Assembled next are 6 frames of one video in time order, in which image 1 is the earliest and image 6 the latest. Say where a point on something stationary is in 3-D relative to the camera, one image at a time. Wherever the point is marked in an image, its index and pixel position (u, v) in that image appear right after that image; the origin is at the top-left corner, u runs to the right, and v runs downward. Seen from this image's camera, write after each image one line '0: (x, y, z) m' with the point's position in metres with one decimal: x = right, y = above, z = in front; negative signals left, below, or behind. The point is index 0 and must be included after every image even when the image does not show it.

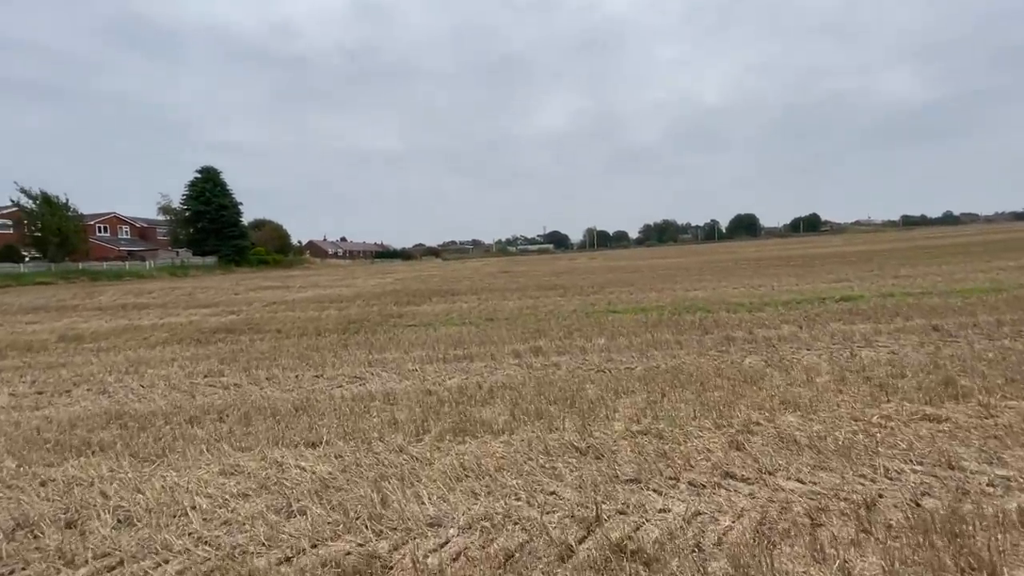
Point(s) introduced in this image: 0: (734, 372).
0: (+2.7, -1.0, +5.9) m
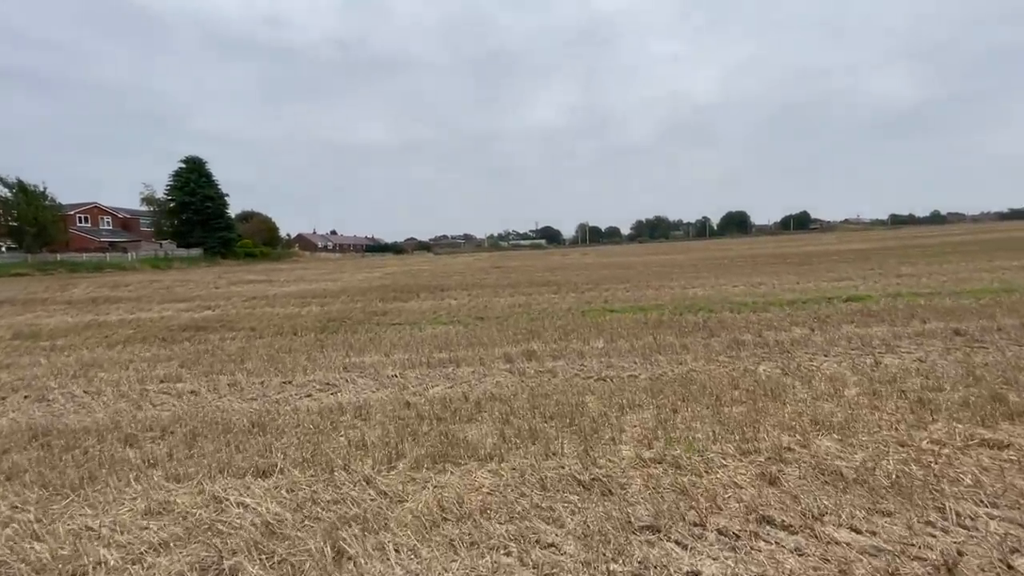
0: (+2.6, -1.0, +5.3) m
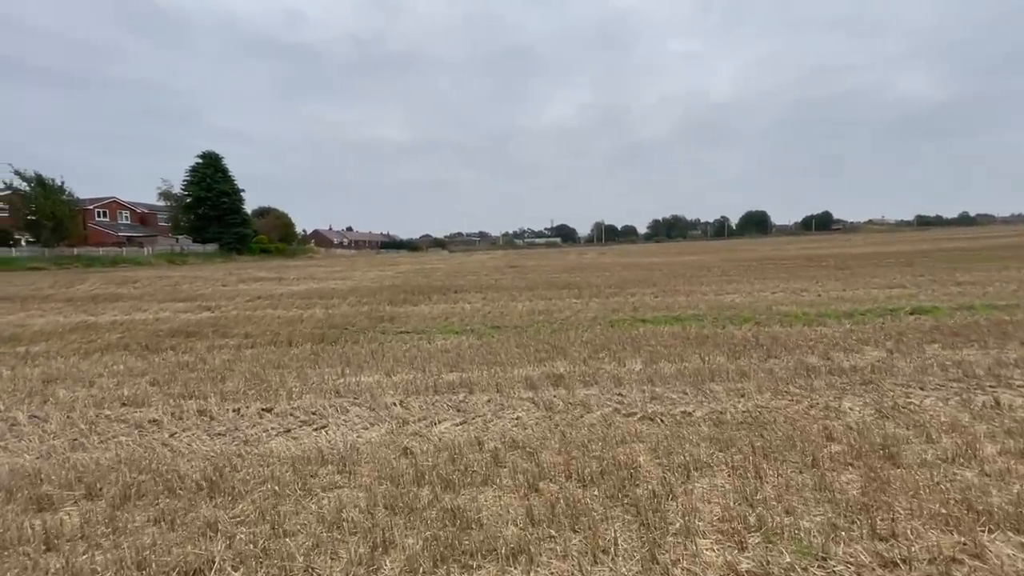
0: (+2.8, -1.2, +4.1) m
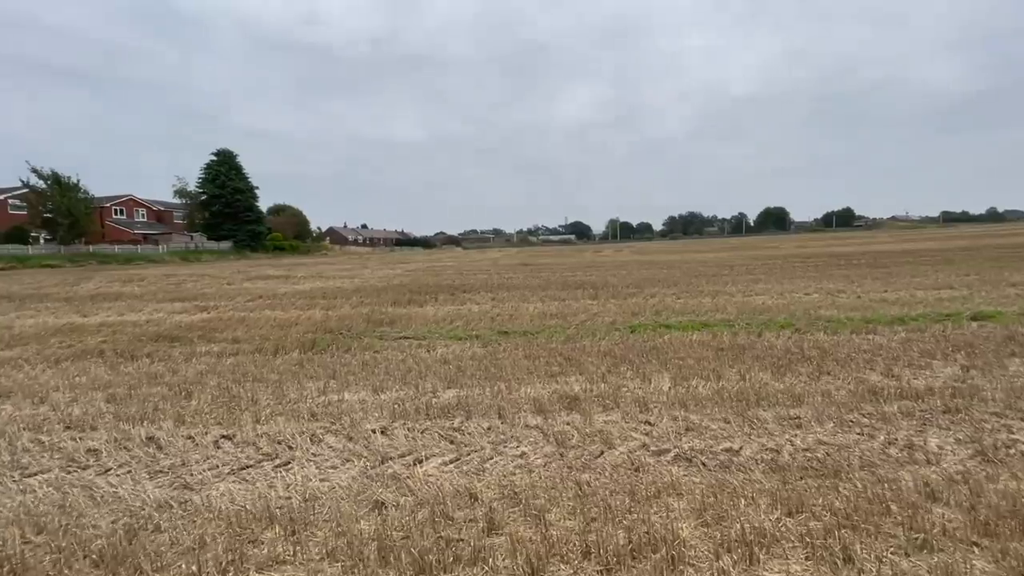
0: (+2.8, -1.3, +3.1) m
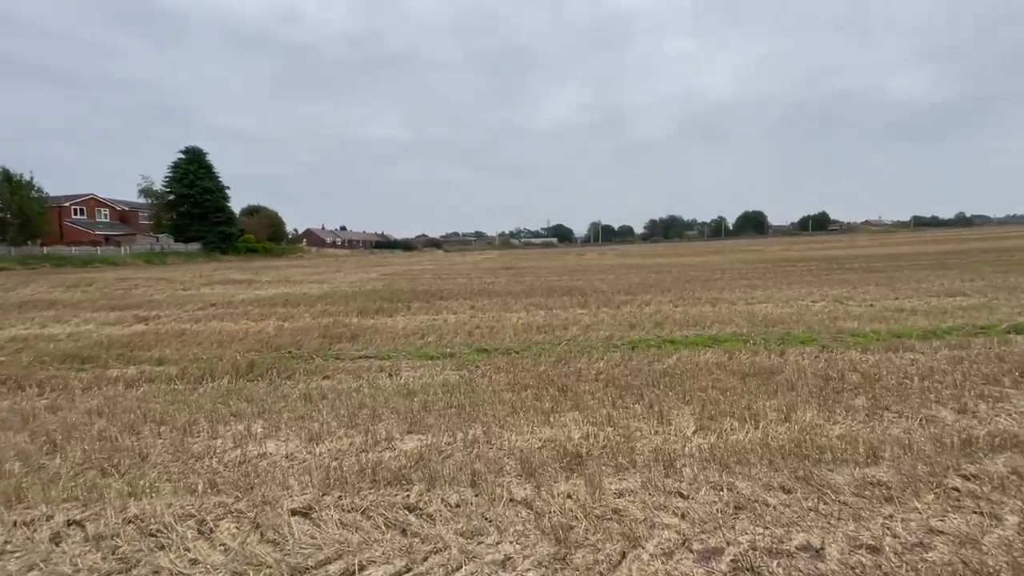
0: (+2.8, -1.4, +1.9) m
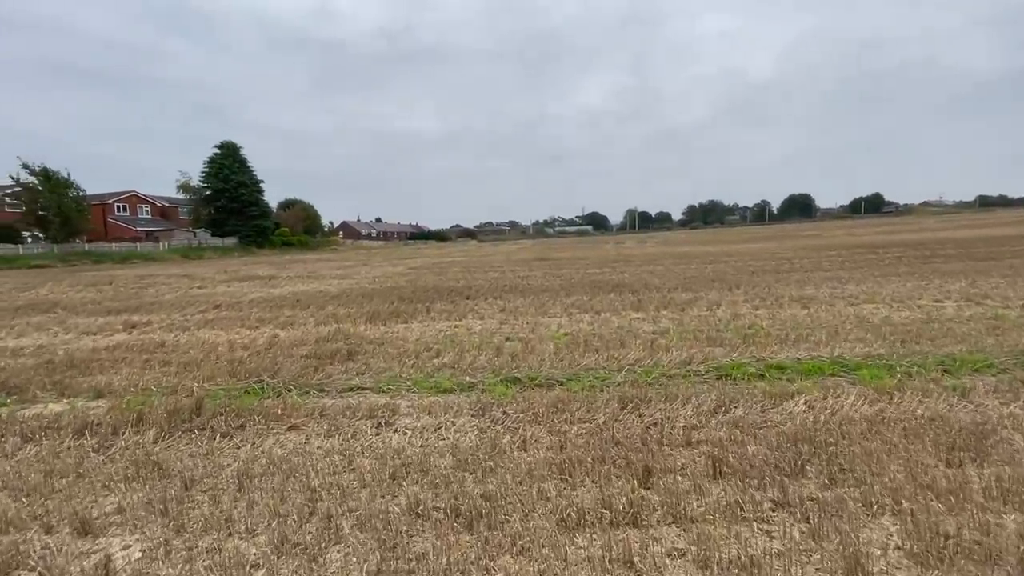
0: (+2.8, -1.6, -0.3) m
